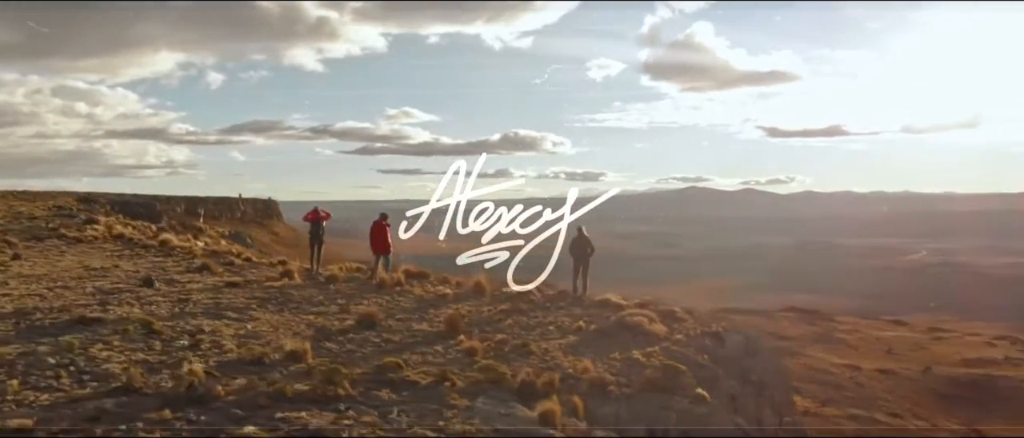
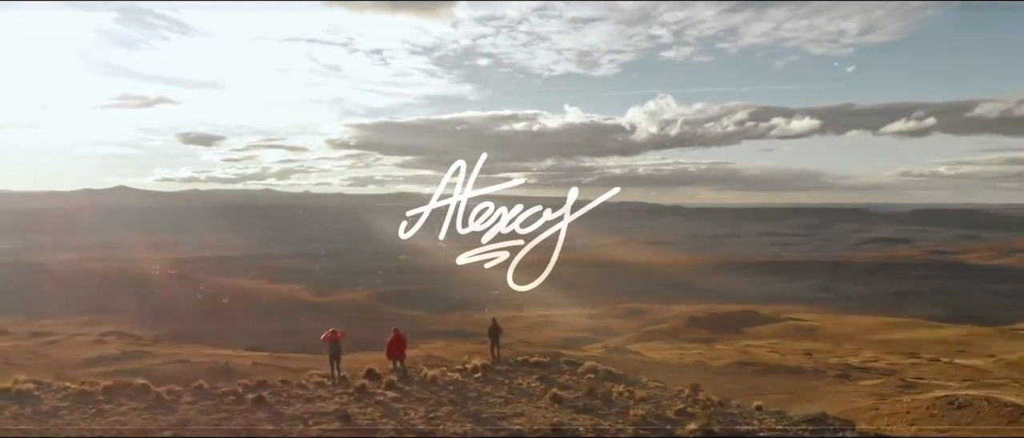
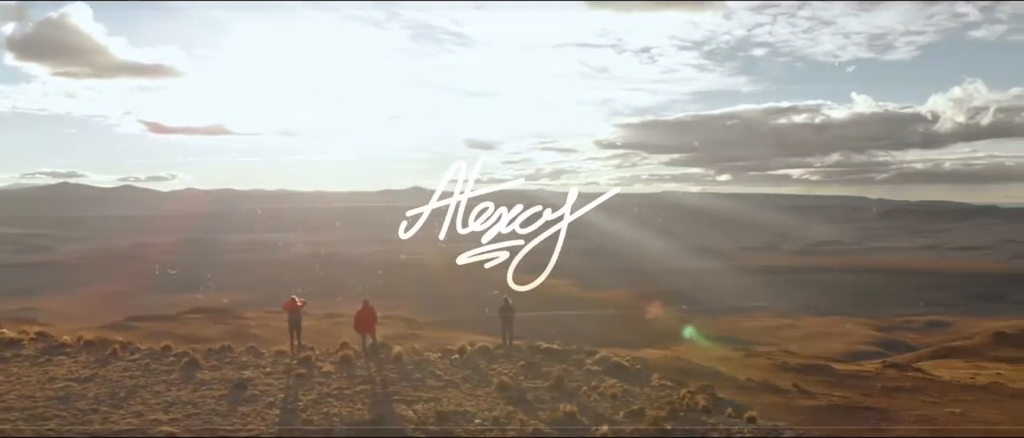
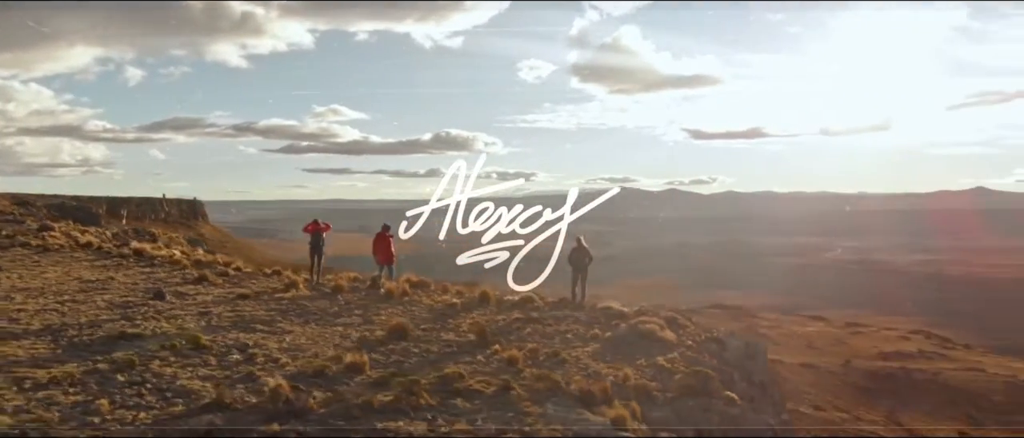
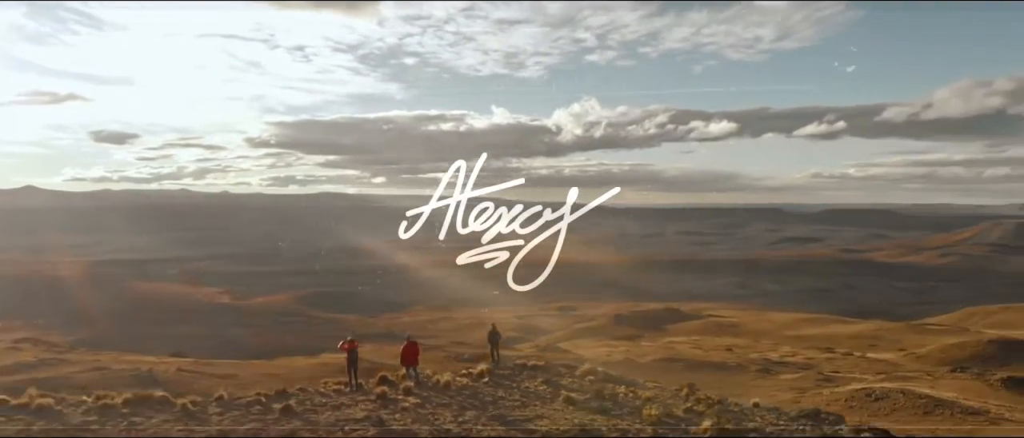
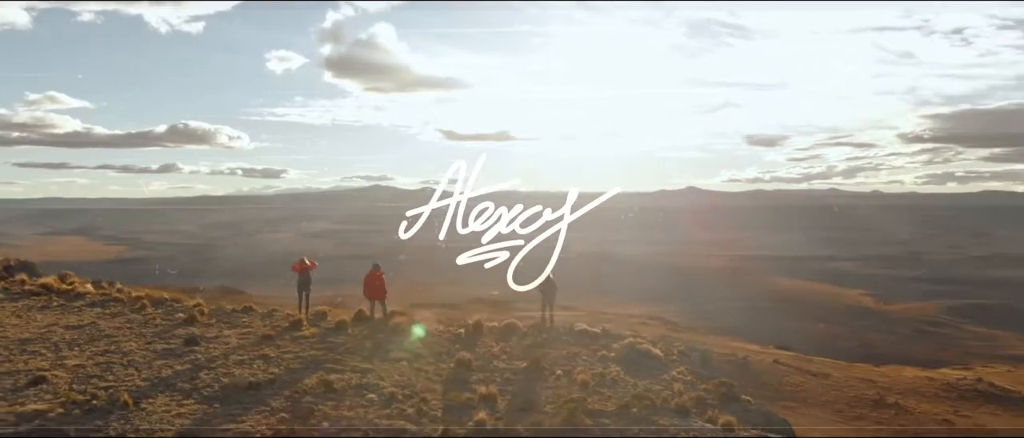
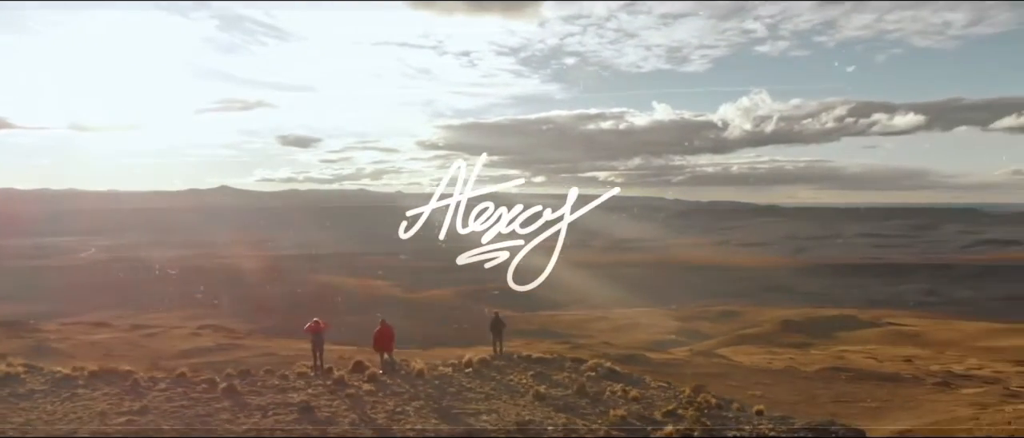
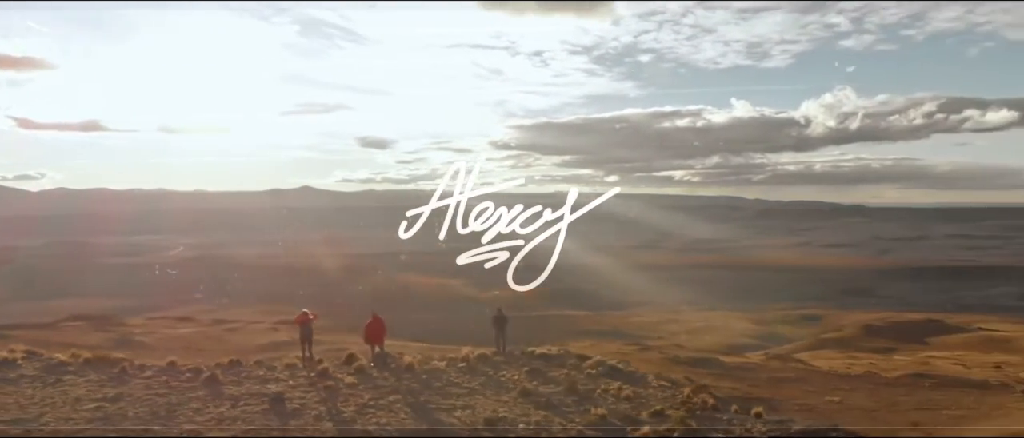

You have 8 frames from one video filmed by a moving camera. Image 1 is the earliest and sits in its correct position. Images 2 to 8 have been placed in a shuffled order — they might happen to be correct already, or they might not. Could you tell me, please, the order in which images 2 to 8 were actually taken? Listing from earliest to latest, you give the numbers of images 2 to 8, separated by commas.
4, 6, 3, 8, 7, 2, 5
